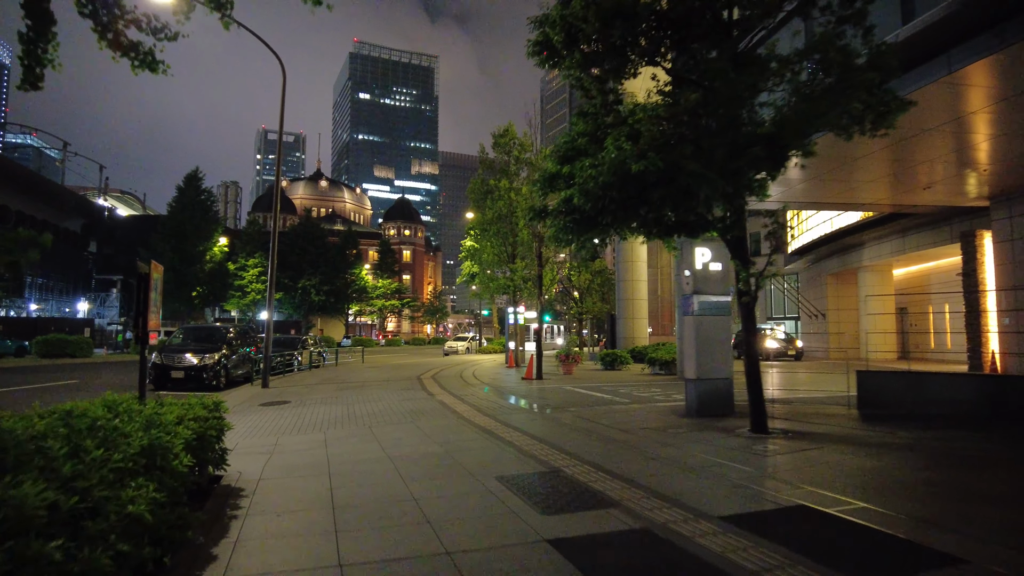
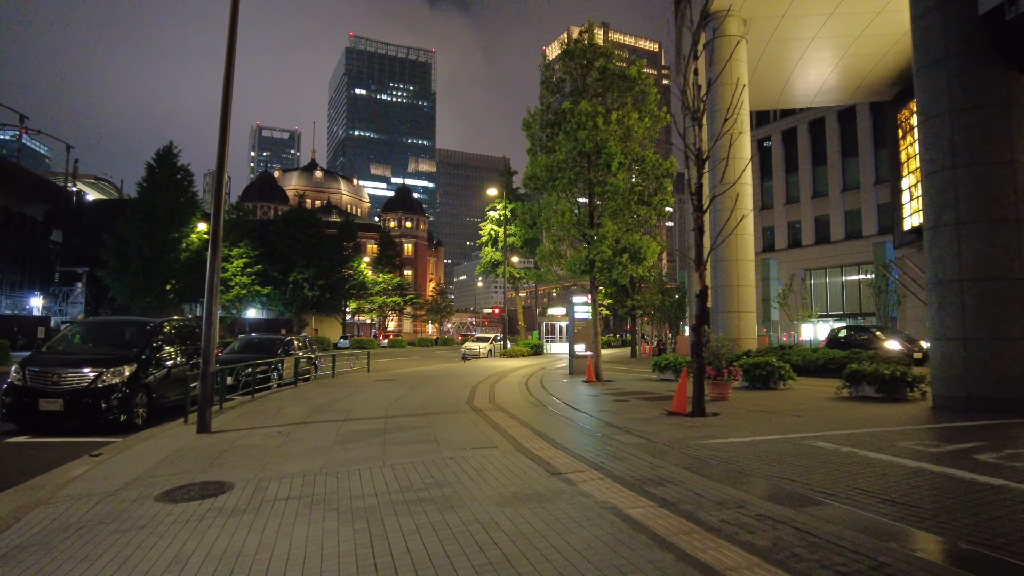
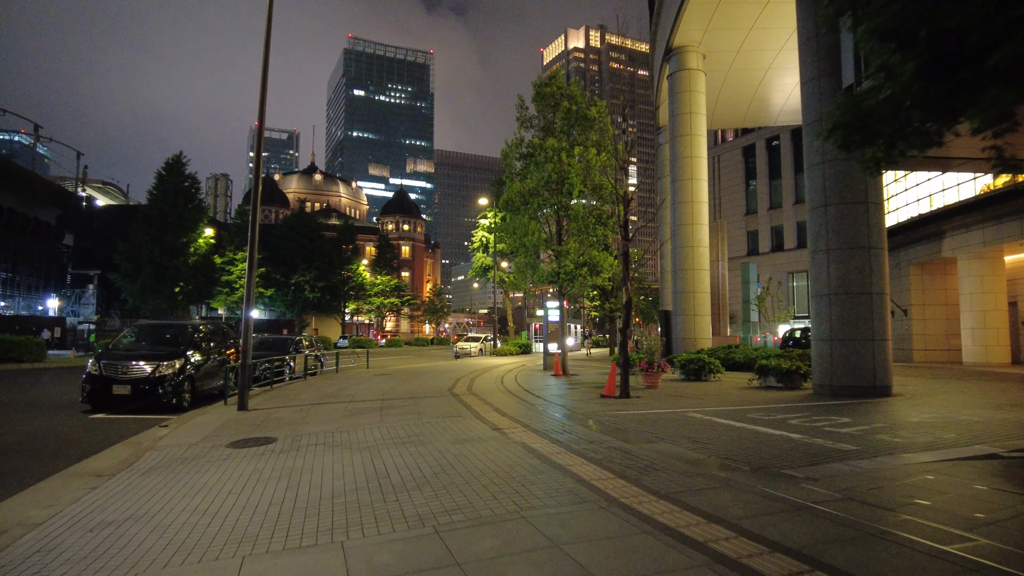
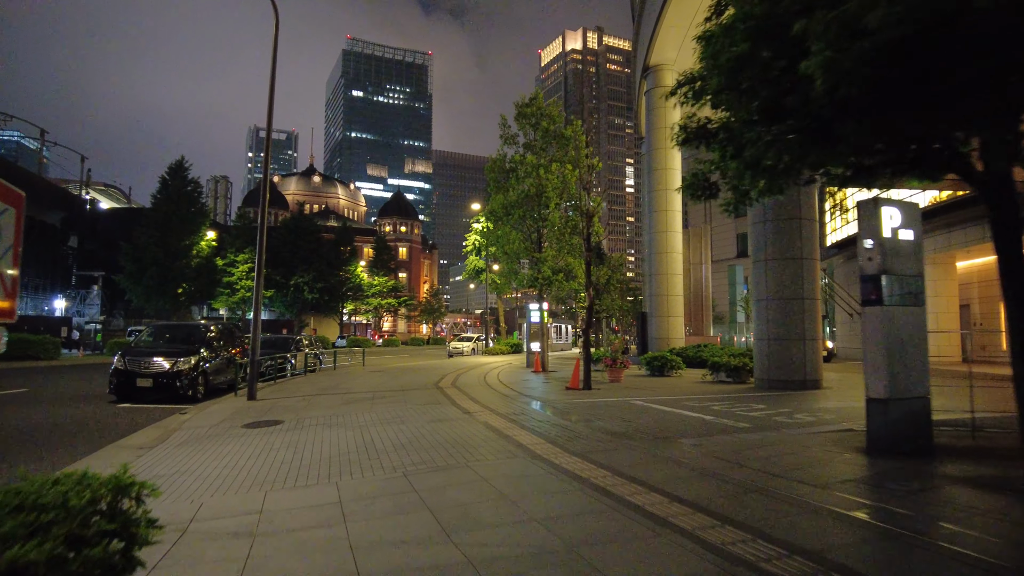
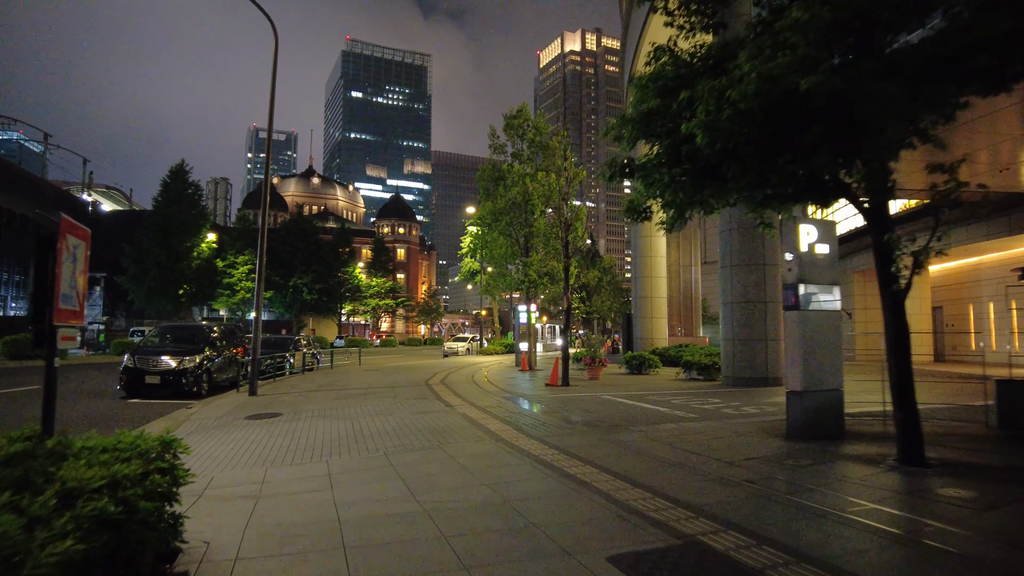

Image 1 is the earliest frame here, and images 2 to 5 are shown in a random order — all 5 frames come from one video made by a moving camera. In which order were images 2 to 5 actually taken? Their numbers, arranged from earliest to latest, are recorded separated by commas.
5, 4, 3, 2
